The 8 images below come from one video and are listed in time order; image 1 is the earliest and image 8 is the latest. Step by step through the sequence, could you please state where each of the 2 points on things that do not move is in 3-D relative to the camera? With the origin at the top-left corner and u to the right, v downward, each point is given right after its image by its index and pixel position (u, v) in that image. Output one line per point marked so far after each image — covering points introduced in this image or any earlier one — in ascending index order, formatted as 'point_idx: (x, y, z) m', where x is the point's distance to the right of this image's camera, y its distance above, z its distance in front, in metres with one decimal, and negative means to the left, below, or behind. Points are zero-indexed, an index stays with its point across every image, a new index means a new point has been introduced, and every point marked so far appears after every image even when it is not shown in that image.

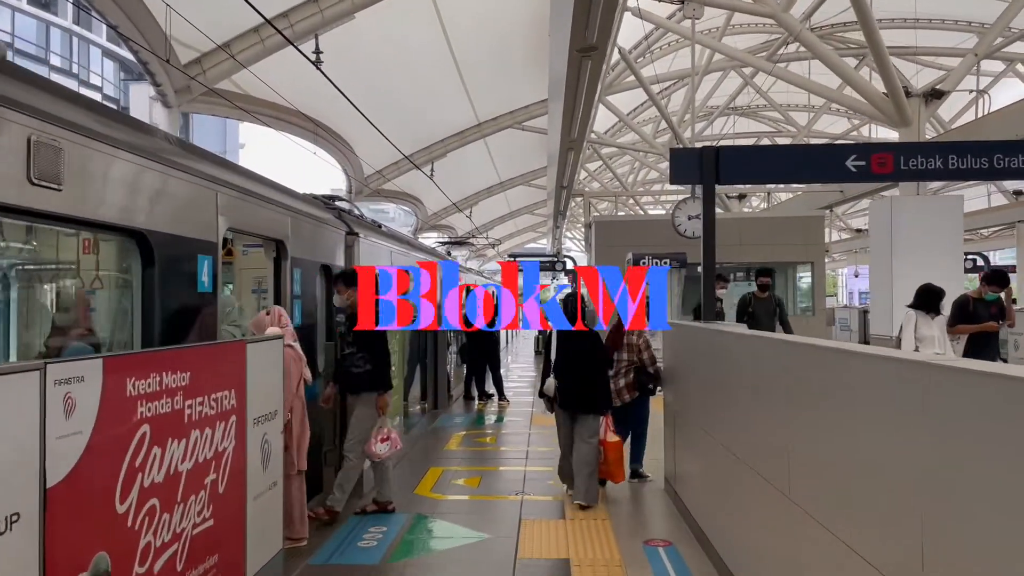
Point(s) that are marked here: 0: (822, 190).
0: (+6.4, +2.1, +16.9) m
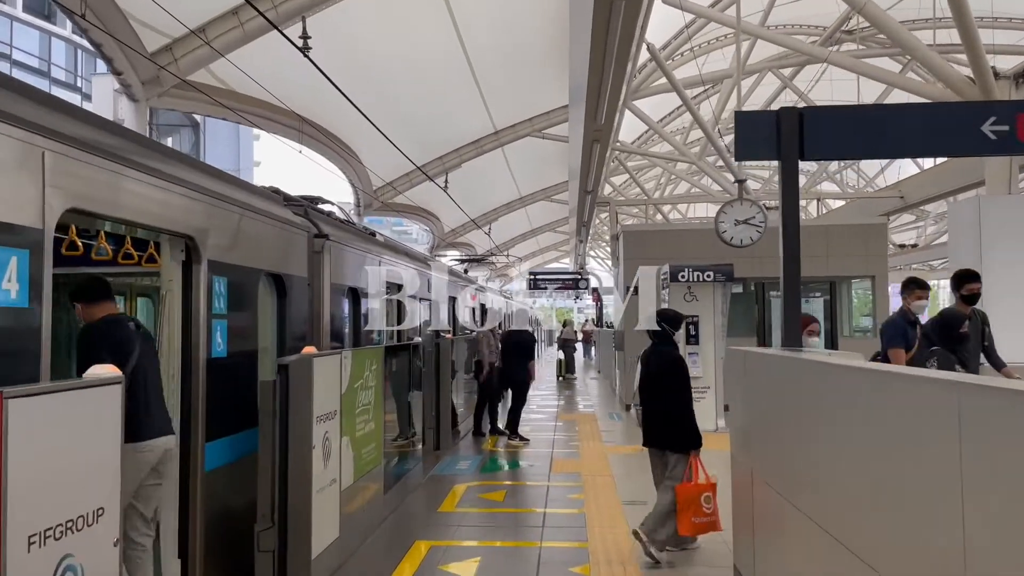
0: (+6.8, +1.7, +15.0) m
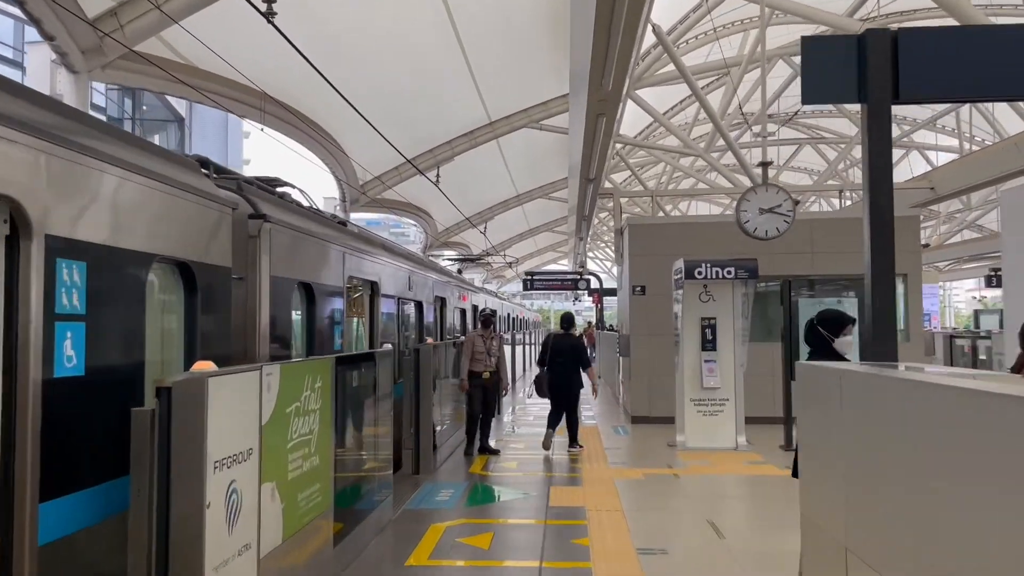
0: (+6.7, +1.7, +13.7) m
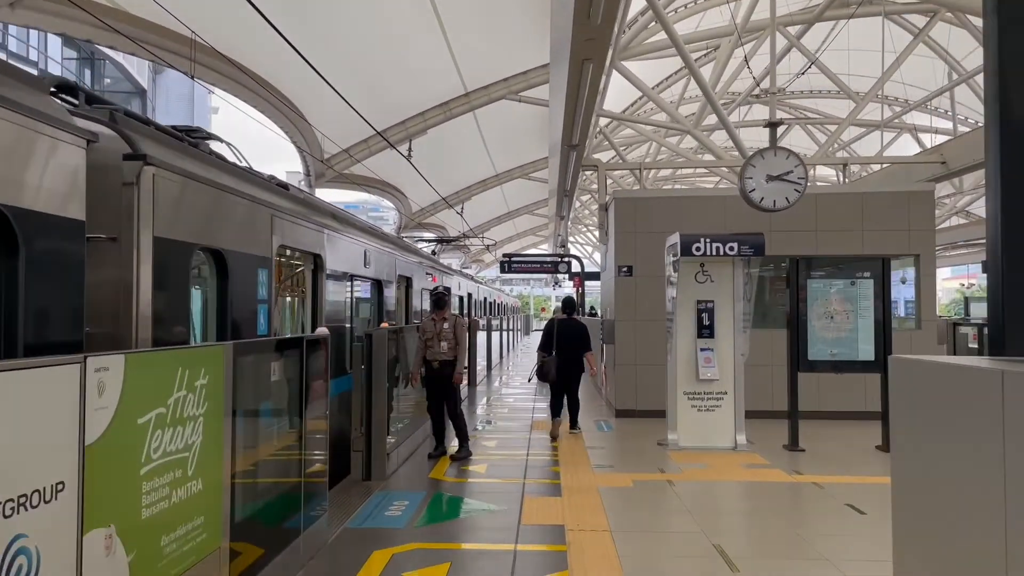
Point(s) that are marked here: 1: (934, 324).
0: (+6.3, +2.0, +12.6) m
1: (+5.5, -0.5, +10.8) m
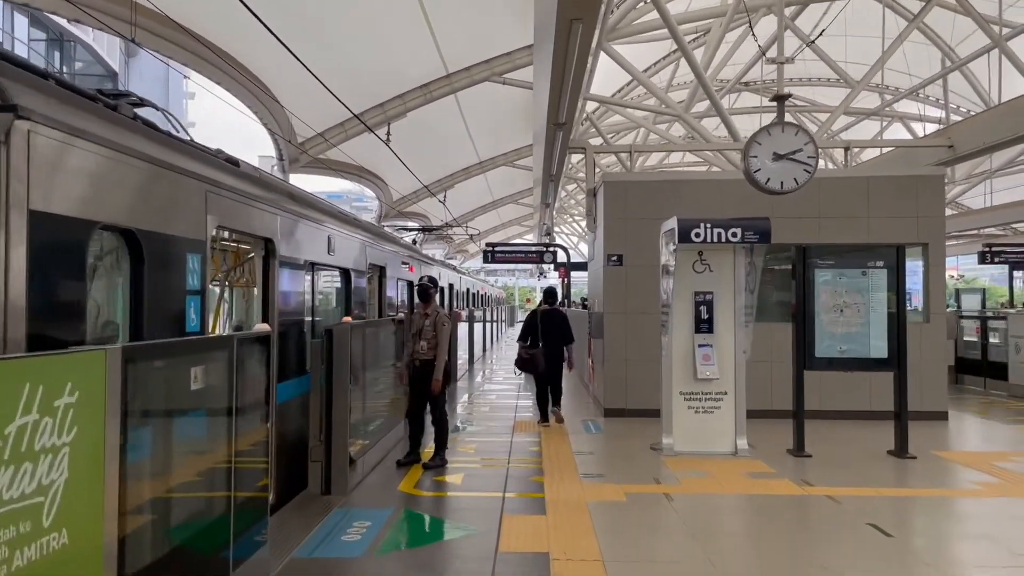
0: (+6.0, +2.1, +12.0) m
1: (+5.3, -0.4, +10.1) m
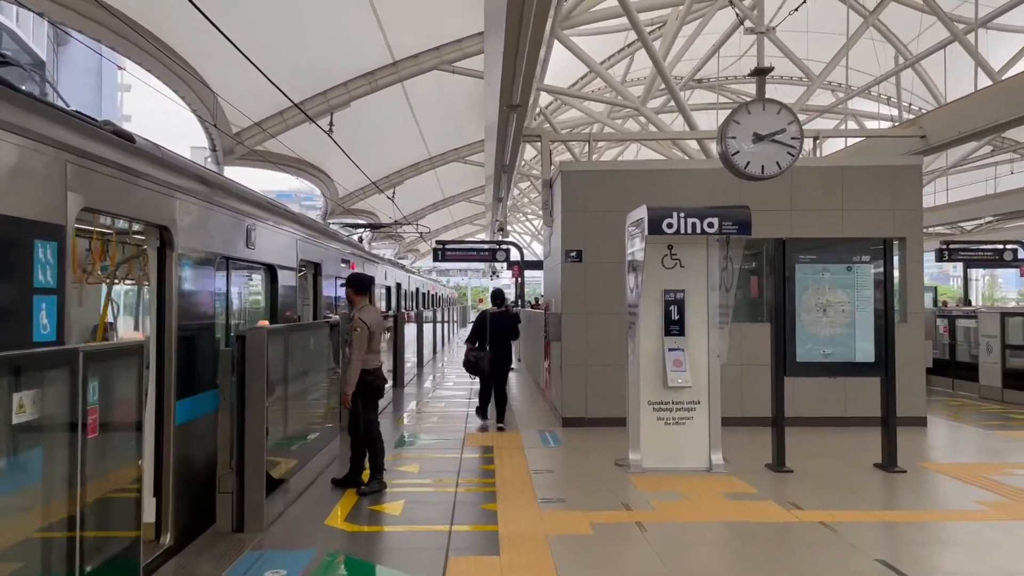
0: (+5.3, +2.1, +11.4) m
1: (+4.7, -0.3, +9.5) m
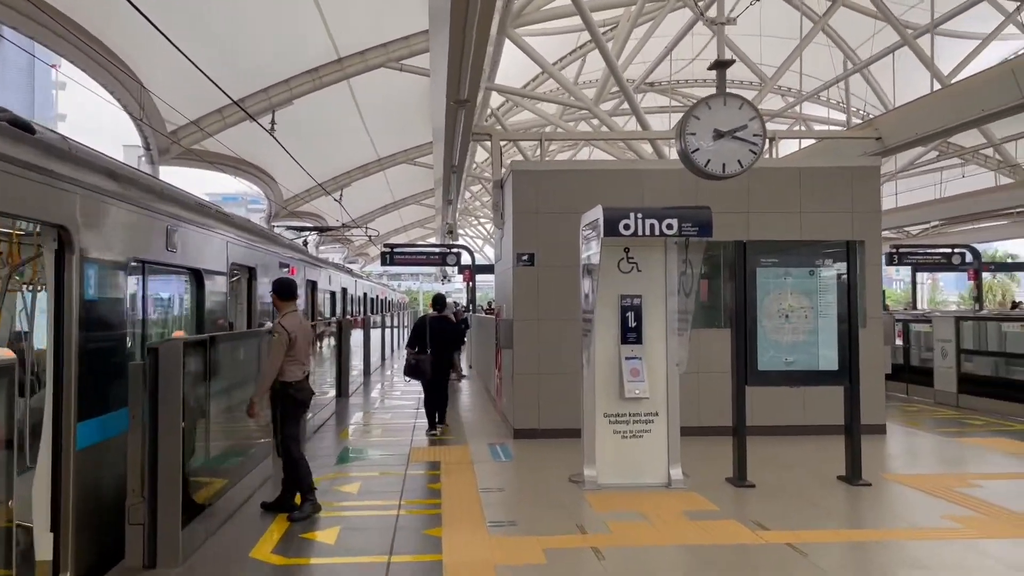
0: (+4.7, +2.1, +11.2) m
1: (+4.2, -0.4, +9.3) m
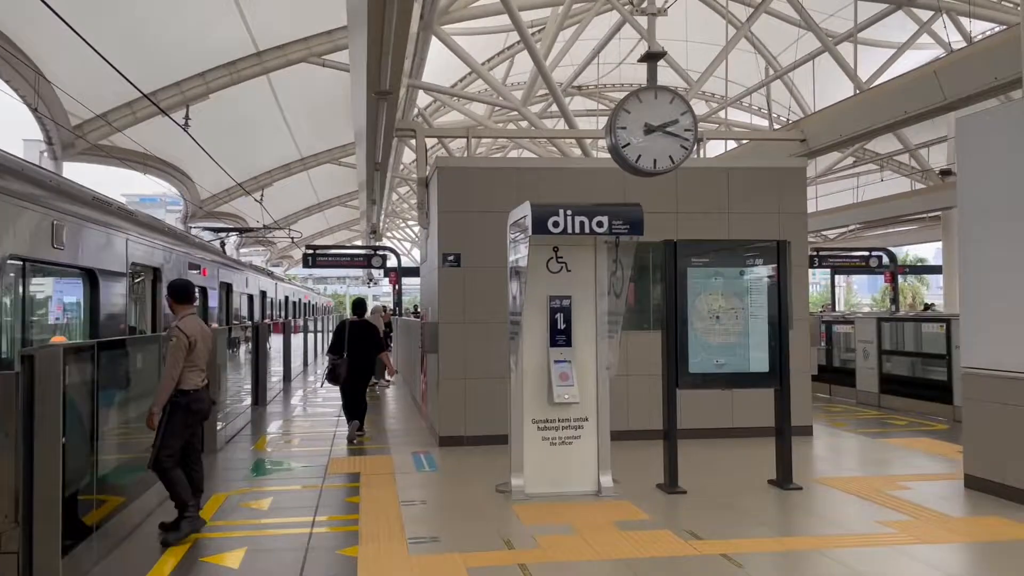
0: (+3.6, +2.1, +11.3) m
1: (+3.3, -0.4, +9.3) m
